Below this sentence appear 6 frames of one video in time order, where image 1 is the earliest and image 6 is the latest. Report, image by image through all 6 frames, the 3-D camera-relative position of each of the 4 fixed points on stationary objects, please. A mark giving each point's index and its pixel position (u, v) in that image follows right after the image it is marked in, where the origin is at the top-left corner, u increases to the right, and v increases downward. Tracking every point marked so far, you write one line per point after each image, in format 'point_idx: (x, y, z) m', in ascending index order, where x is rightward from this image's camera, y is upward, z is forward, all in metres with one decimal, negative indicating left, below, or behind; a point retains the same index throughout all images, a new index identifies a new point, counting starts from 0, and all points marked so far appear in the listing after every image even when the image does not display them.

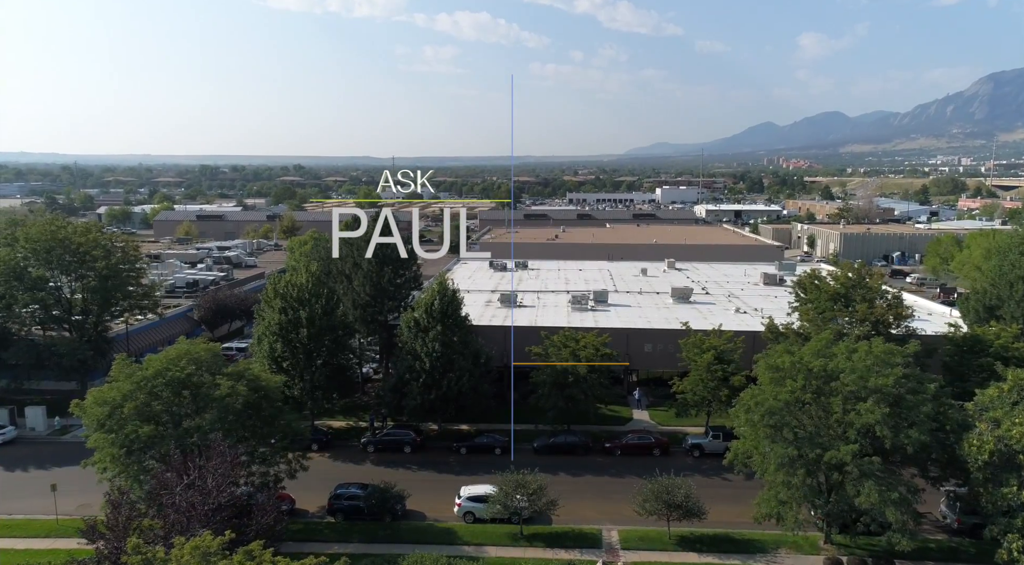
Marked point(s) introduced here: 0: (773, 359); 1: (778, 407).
0: (+7.5, -2.2, +18.0) m
1: (+6.7, -3.1, +15.9) m
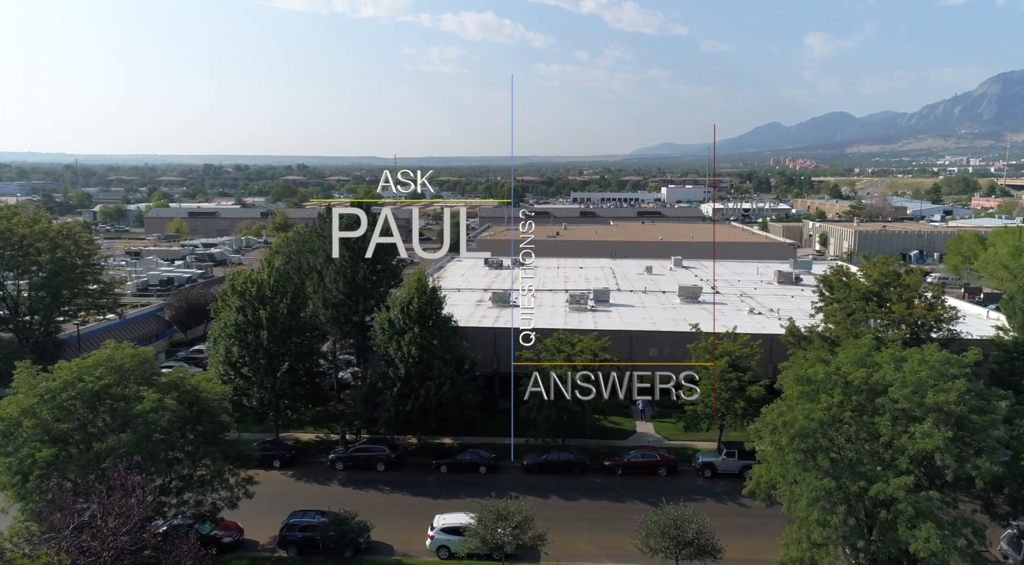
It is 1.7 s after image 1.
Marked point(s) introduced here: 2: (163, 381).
0: (+7.0, -2.1, +15.2) m
1: (+6.2, -3.0, +13.1) m
2: (-8.7, -2.5, +15.7) m
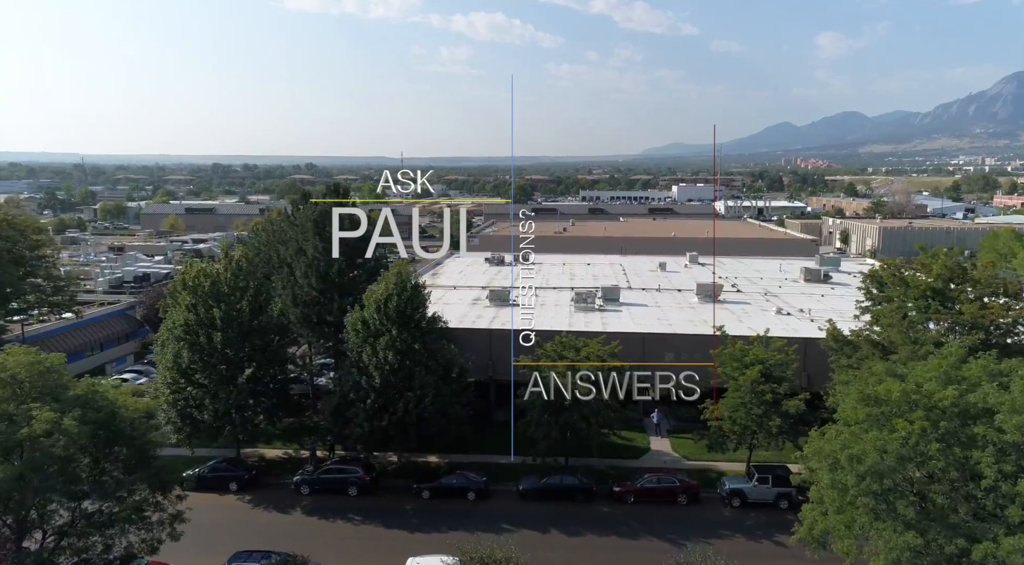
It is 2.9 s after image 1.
0: (+6.7, -1.9, +12.0) m
1: (+5.9, -2.9, +9.9) m
2: (-9.0, -2.3, +12.7) m
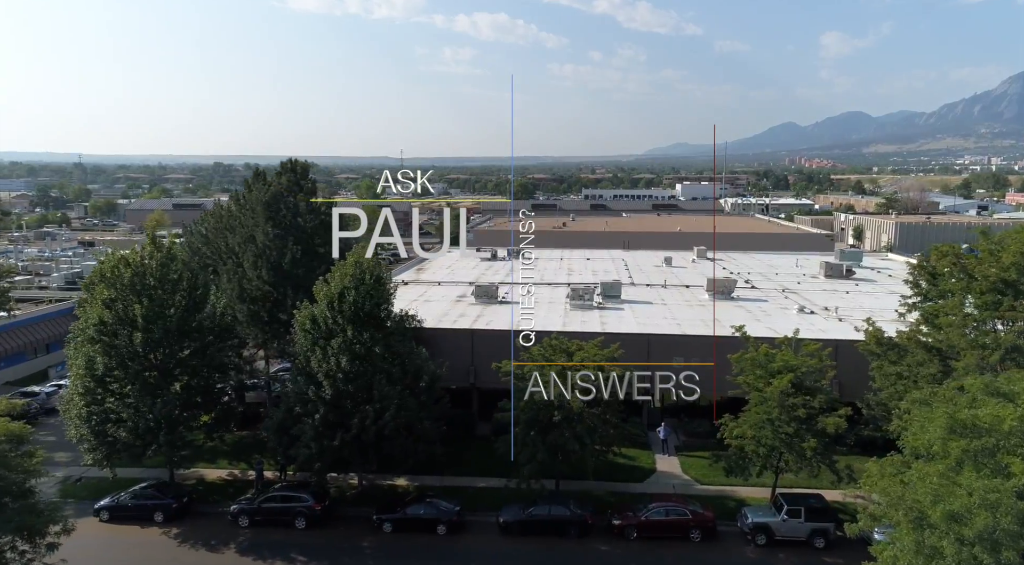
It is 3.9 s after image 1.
0: (+6.2, -1.7, +8.9) m
1: (+5.4, -2.6, +6.9) m
2: (-9.5, -2.0, +9.7) m
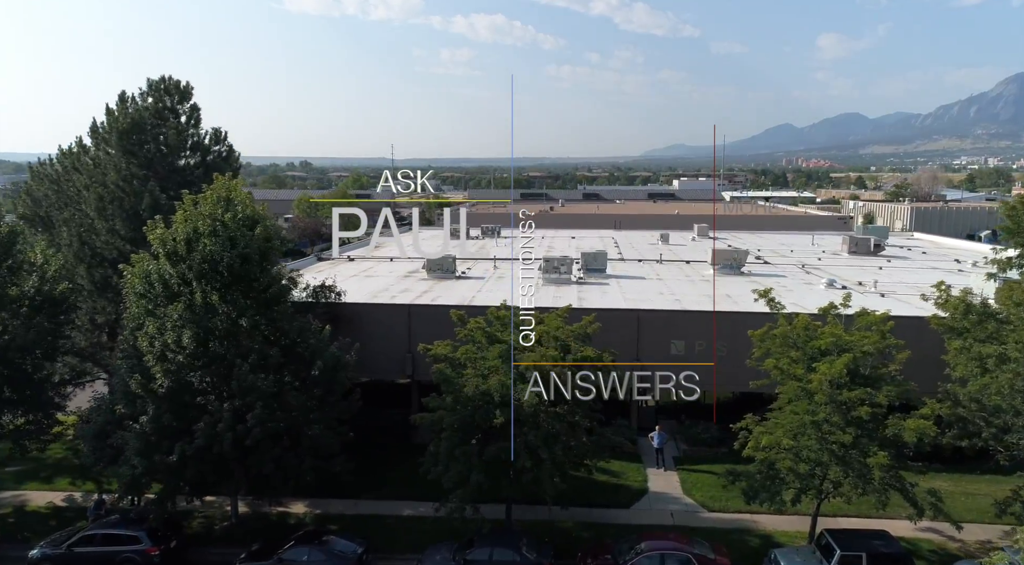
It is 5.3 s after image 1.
0: (+4.9, -0.7, +4.2) m
1: (+4.1, -1.6, +2.1) m
2: (-10.7, -1.1, +4.9) m
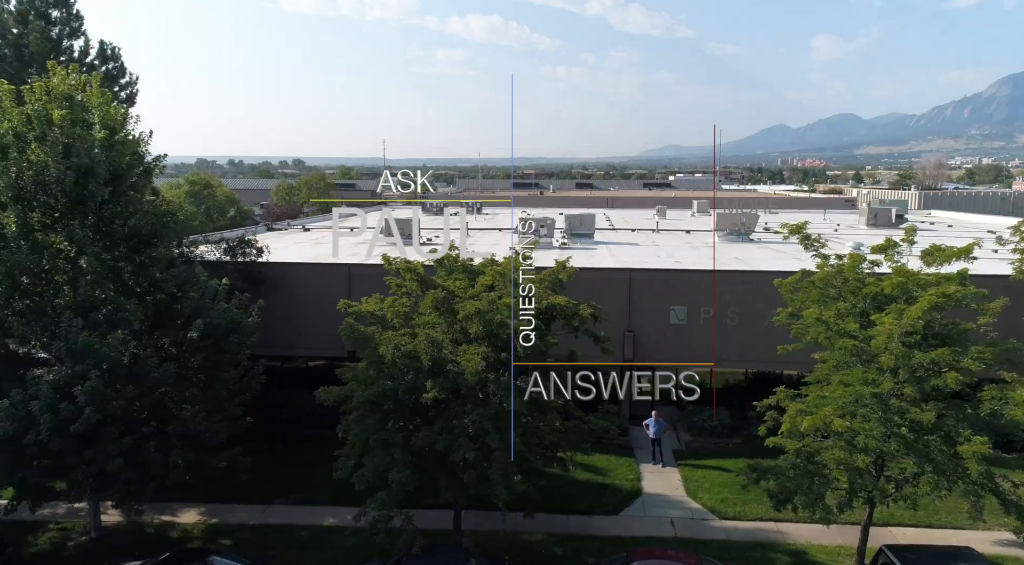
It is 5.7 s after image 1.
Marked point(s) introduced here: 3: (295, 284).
0: (+4.3, +0.2, +1.3) m
1: (+3.5, -0.7, -0.8) m
2: (-11.4, -0.1, +1.9) m
3: (-4.4, 0.0, +12.6) m
